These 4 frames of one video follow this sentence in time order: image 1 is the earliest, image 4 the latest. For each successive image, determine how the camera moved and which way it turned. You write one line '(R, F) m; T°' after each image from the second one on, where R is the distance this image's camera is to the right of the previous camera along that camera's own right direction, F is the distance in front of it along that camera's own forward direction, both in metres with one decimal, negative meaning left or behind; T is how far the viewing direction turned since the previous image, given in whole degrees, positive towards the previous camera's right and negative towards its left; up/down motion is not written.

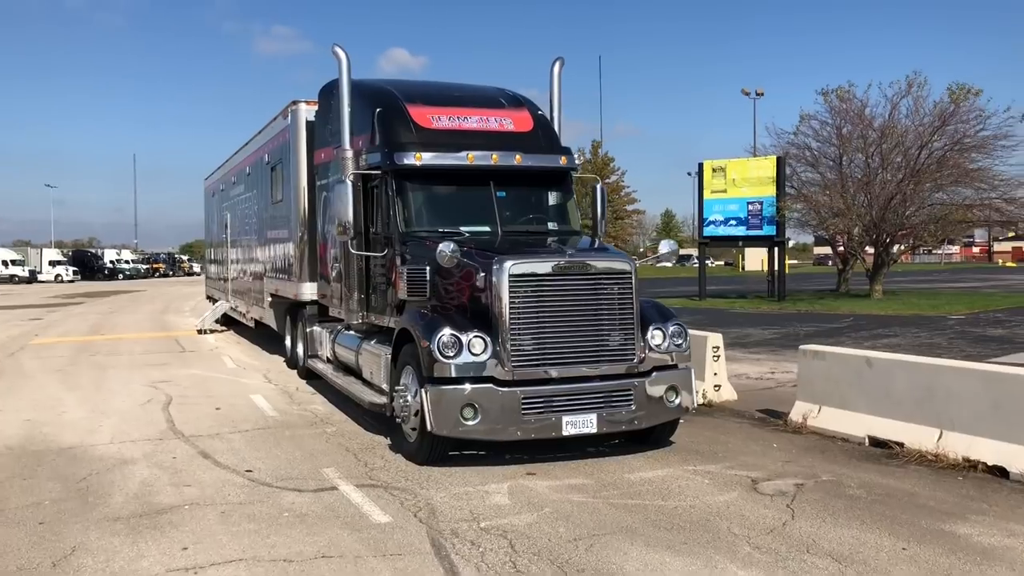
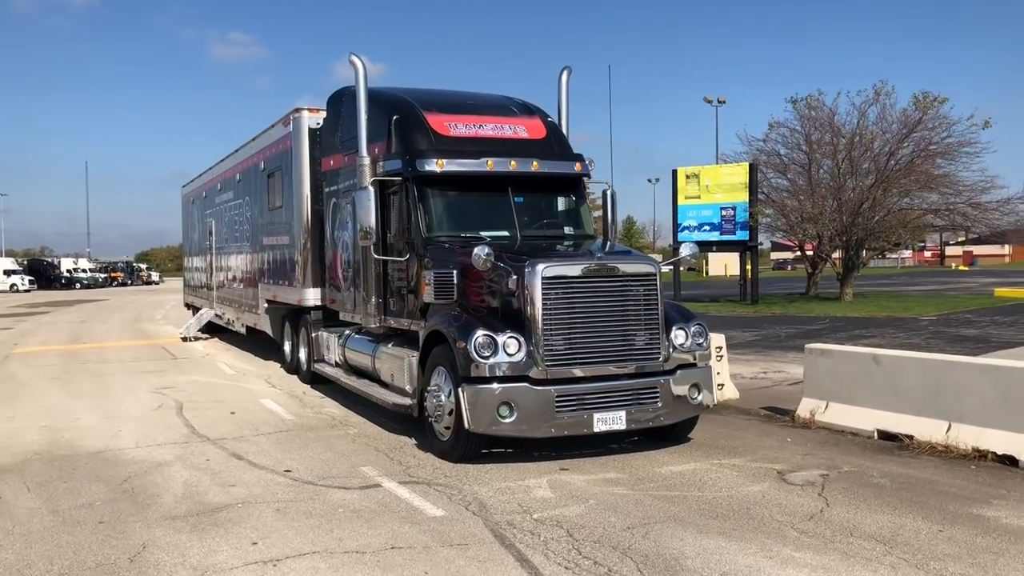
(-0.5, -0.2) m; +2°
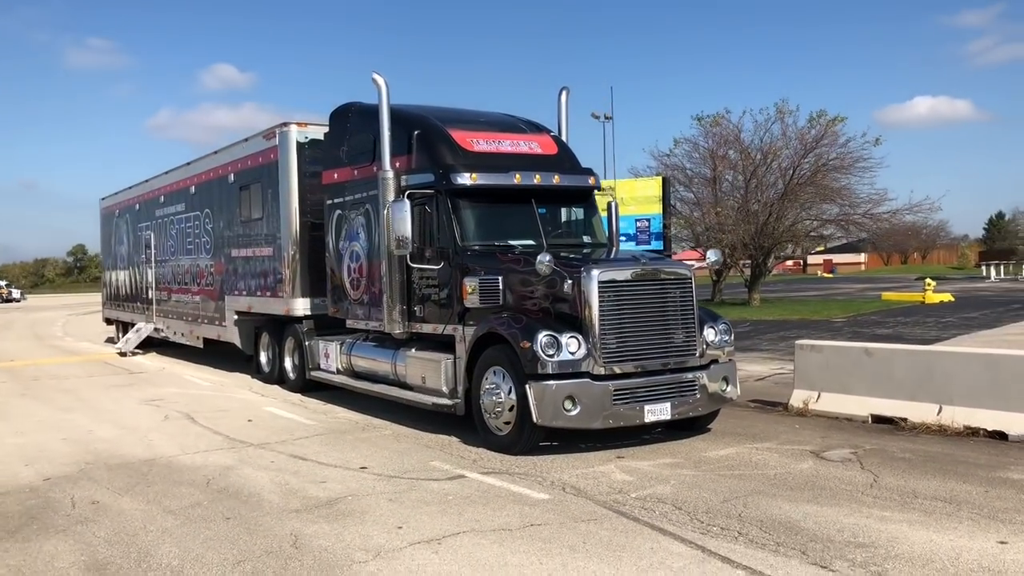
(-1.4, -0.5) m; +7°
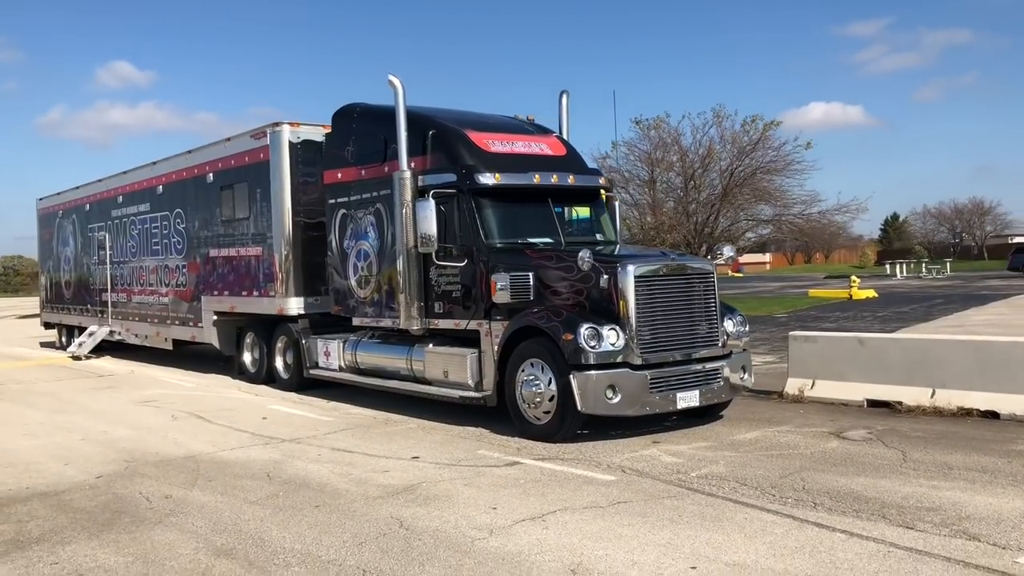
(-1.1, -0.3) m; +5°
